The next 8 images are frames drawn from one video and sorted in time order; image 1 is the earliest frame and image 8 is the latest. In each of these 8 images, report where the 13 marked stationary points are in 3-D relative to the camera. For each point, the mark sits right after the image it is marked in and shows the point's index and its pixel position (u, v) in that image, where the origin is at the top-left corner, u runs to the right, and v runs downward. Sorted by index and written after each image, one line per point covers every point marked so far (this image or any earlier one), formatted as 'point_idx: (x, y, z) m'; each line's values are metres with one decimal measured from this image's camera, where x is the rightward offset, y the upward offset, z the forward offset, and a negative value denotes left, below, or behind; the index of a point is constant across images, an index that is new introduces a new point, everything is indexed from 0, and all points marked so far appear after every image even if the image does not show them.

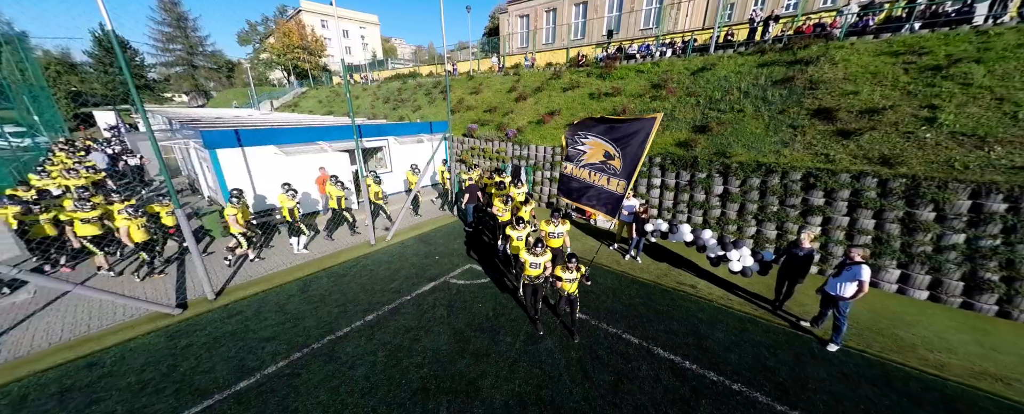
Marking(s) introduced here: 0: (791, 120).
0: (+9.0, +2.8, +10.1) m
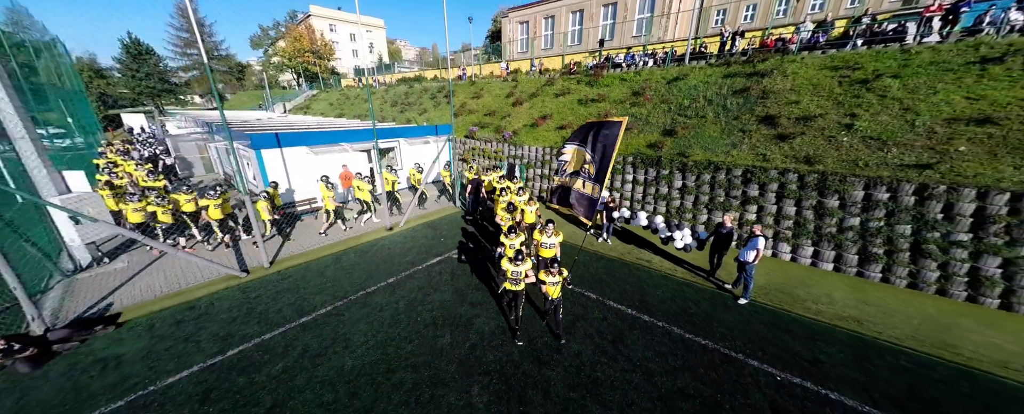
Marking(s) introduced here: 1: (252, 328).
0: (+8.7, +3.1, +11.8) m
1: (-5.5, -2.5, +6.6) m
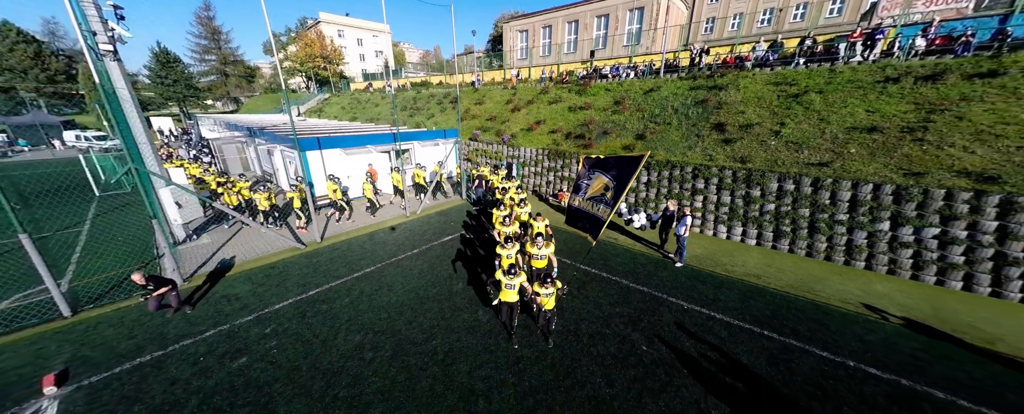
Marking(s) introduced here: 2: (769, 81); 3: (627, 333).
0: (+8.6, +3.5, +14.4) m
1: (-5.6, -2.1, +9.2) m
2: (+12.5, +6.1, +15.0) m
3: (+2.6, -2.9, +7.1) m
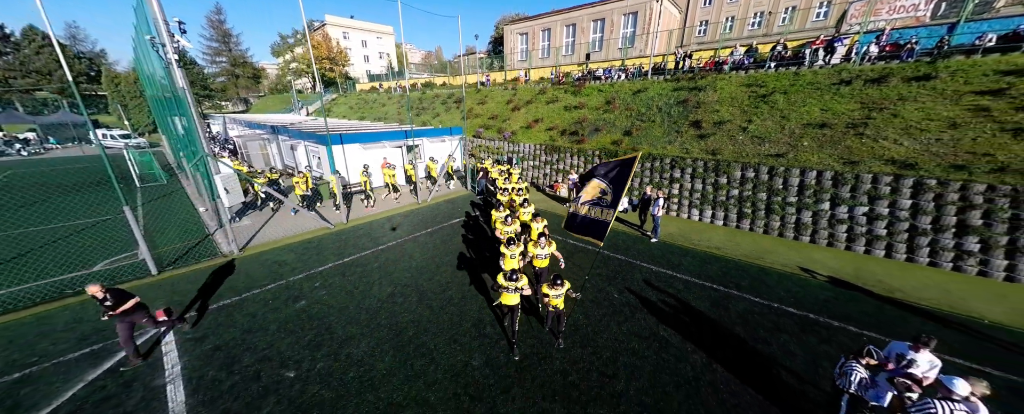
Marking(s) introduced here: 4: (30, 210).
0: (+8.6, +4.1, +16.1) m
1: (-5.6, -1.5, +11.0) m
2: (+12.5, +6.7, +16.7) m
3: (+2.6, -2.3, +8.8) m
4: (-23.4, -0.1, +15.1) m
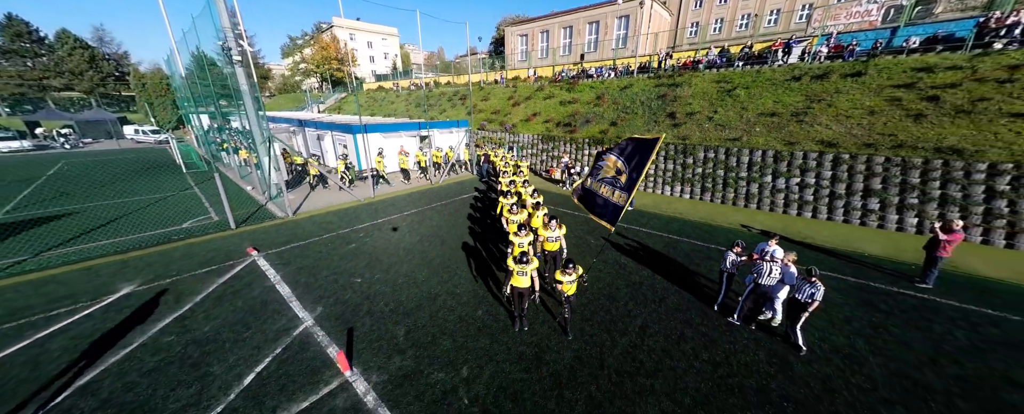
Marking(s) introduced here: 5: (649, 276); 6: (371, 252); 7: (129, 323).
0: (+8.7, +5.3, +18.6) m
1: (-5.6, -0.3, +13.6) m
2: (+12.6, +7.9, +19.2) m
3: (+2.6, -1.1, +11.3) m
4: (-23.4, +1.1, +17.7) m
5: (+3.8, -1.9, +8.6) m
6: (-4.6, -1.5, +10.1) m
7: (-8.5, -2.6, +6.8) m
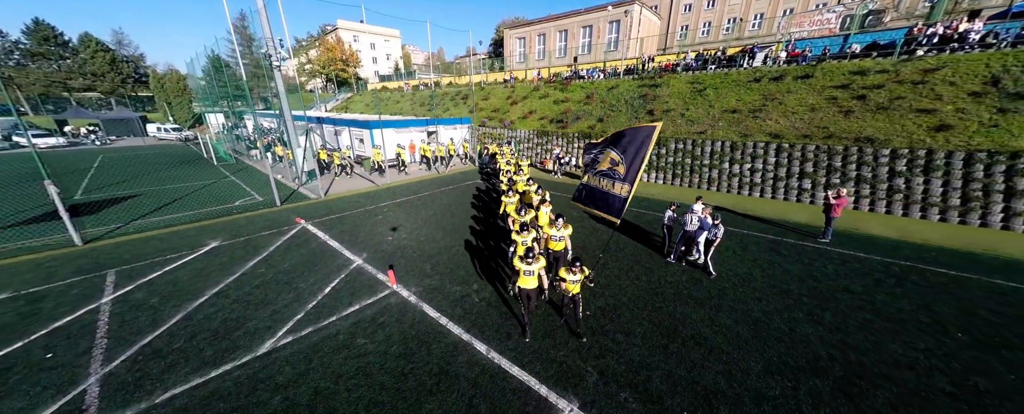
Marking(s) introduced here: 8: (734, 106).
0: (+8.5, +6.2, +21.1) m
1: (-5.7, +0.5, +16.0) m
2: (+12.4, +8.9, +21.7) m
3: (+2.5, -0.2, +13.8) m
4: (-23.5, +2.0, +20.1) m
5: (+3.7, -1.0, +11.1) m
6: (-4.7, -0.6, +12.6) m
7: (-8.6, -1.7, +9.3) m
8: (+13.0, +5.9, +18.0) m
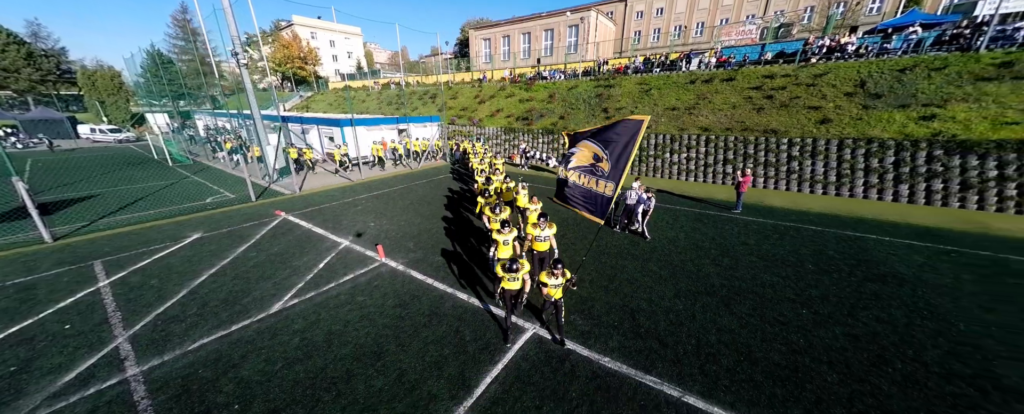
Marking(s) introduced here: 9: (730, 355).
0: (+6.1, +7.0, +23.3) m
1: (-7.4, +0.9, +16.9) m
2: (+9.8, +9.8, +24.3) m
3: (+1.1, +0.4, +15.5) m
4: (-25.5, +1.8, +19.2) m
5: (+2.5, -0.3, +12.9) m
6: (-6.0, -0.2, +13.6) m
7: (-9.5, -1.4, +9.9) m
8: (+10.8, +6.9, +20.7) m
9: (+3.8, -2.6, +5.4) m
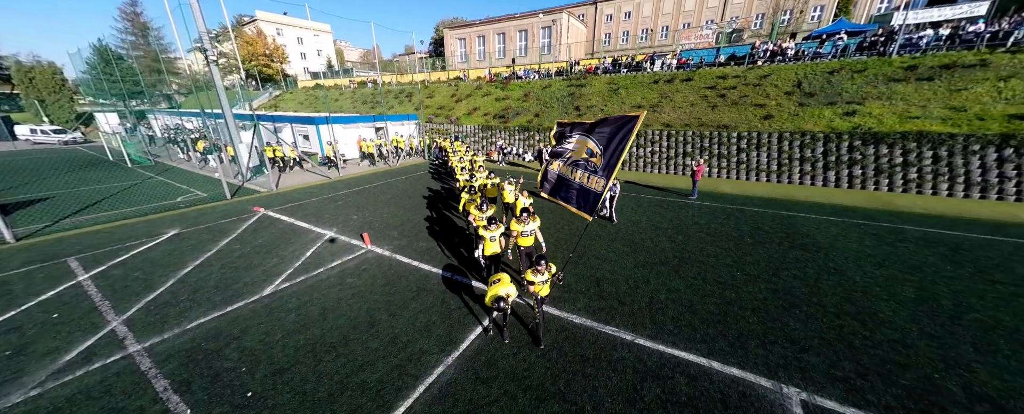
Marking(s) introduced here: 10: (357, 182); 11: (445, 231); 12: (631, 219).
0: (+4.2, +7.5, +24.4) m
1: (-8.6, +1.1, +17.1) m
2: (+7.8, +10.4, +25.7) m
3: (-0.1, +0.9, +16.3) m
4: (-26.9, +1.6, +18.1) m
5: (+1.6, +0.1, +13.8) m
6: (-7.0, +0.1, +13.9) m
7: (-10.2, -1.2, +10.0) m
8: (+9.1, +7.5, +22.2) m
9: (+3.4, -2.1, +6.4) m
10: (-9.0, +1.4, +17.8) m
11: (-2.4, -0.8, +11.0) m
12: (+4.5, -0.5, +11.7) m
